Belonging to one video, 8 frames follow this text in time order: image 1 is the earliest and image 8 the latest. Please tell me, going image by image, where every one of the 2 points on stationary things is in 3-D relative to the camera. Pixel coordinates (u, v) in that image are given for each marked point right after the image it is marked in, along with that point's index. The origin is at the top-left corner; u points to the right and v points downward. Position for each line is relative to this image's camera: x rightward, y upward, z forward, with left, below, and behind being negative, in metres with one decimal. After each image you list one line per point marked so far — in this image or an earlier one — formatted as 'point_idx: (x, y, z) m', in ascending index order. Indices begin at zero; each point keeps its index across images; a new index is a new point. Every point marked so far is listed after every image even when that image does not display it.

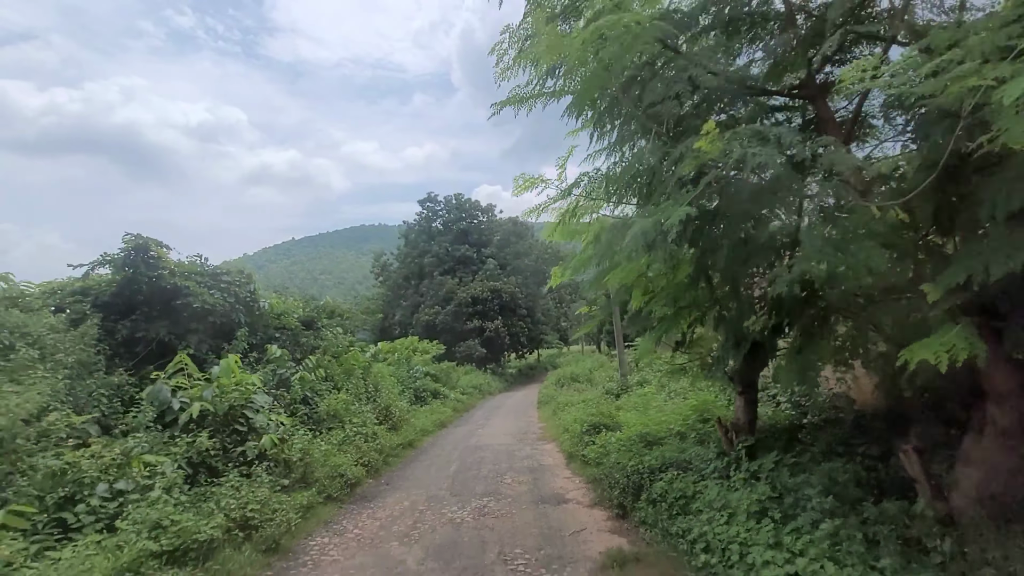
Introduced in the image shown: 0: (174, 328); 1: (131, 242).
0: (-7.4, -0.9, +10.4) m
1: (-8.2, +1.0, +10.3) m
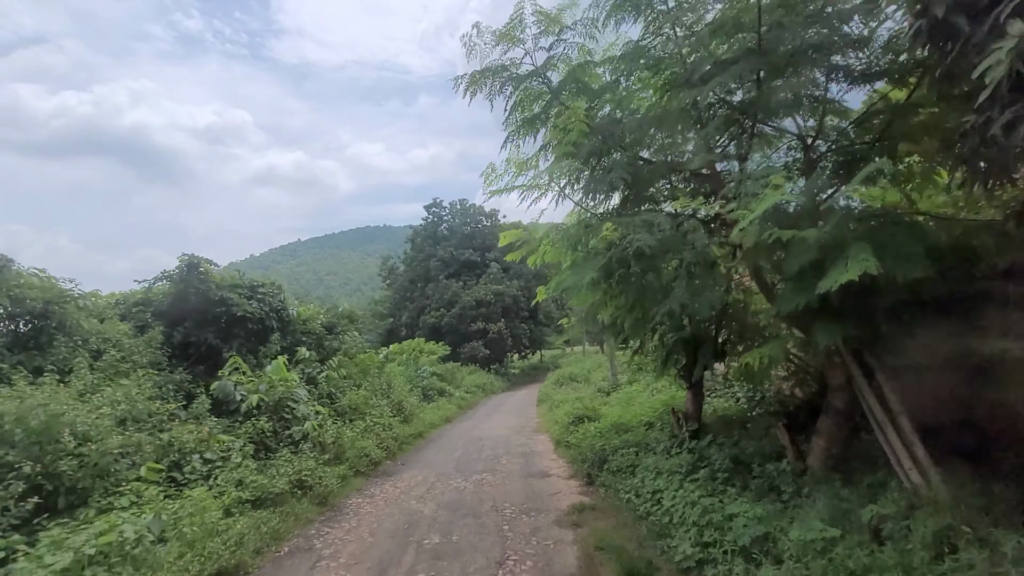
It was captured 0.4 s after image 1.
0: (-7.5, -1.1, +12.1) m
1: (-8.3, +0.7, +12.1) m
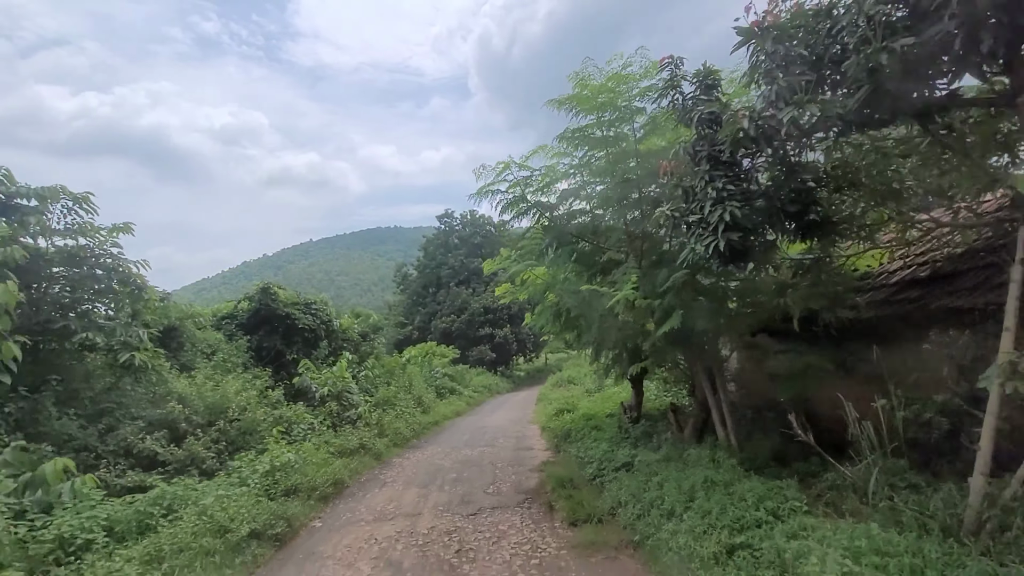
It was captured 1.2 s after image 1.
0: (-7.6, -1.7, +15.7) m
1: (-8.4, +0.1, +15.7) m
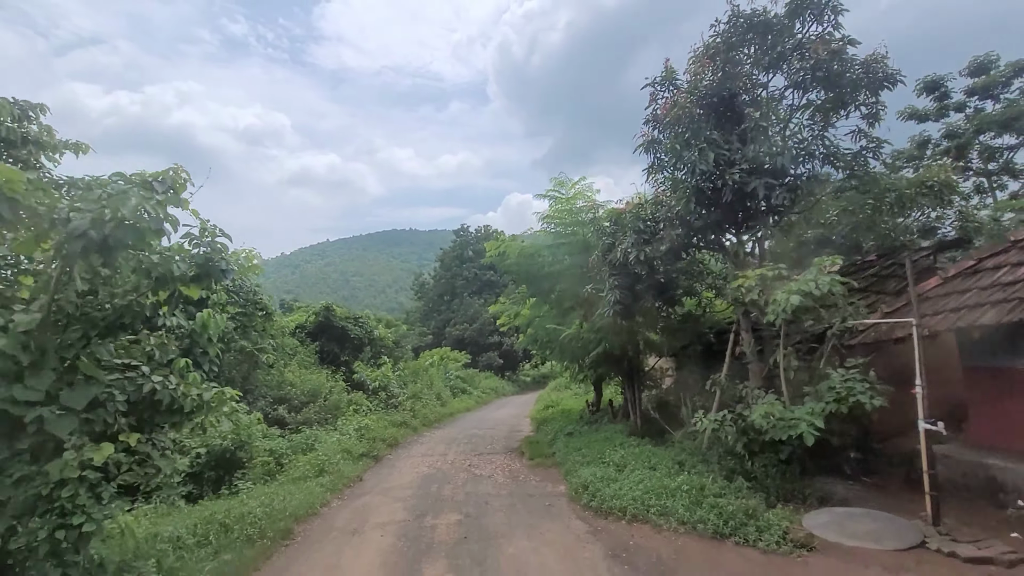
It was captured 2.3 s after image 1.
0: (-7.6, -2.5, +20.7) m
1: (-8.3, -0.7, +20.7) m
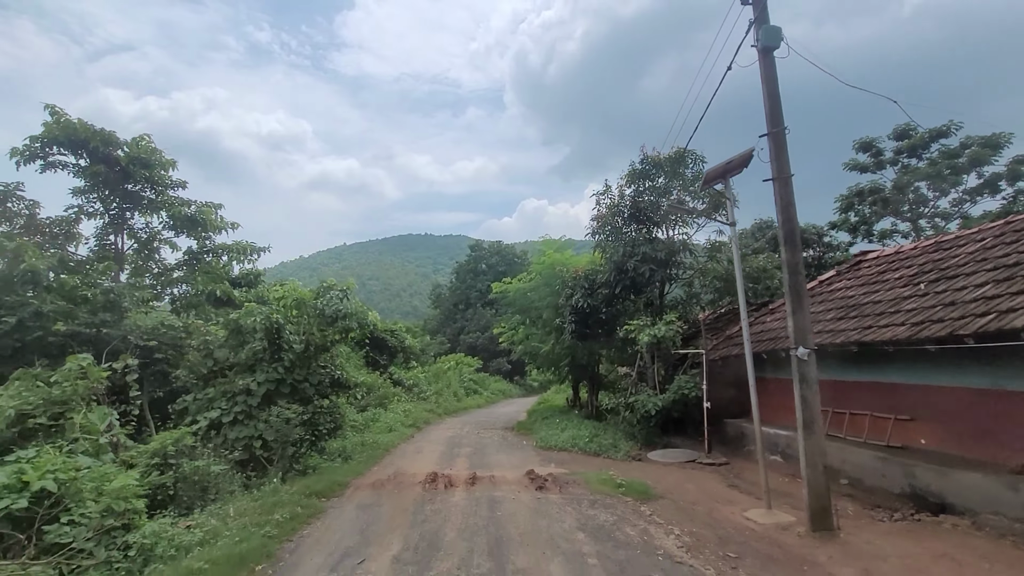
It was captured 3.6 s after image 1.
0: (-7.5, -3.6, +26.6) m
1: (-8.2, -1.7, +26.7) m
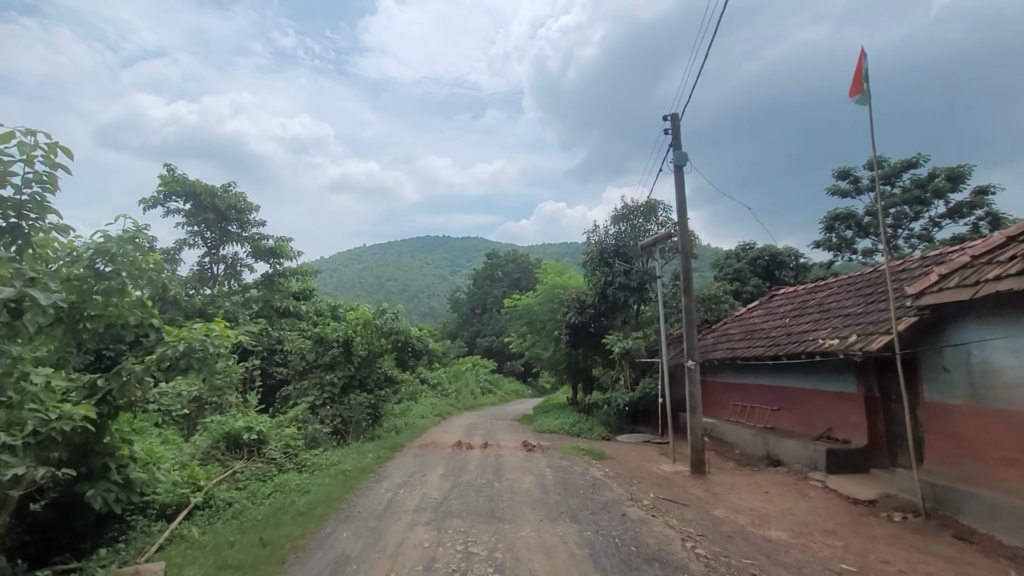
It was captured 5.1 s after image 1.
0: (-6.8, -4.3, +30.8) m
1: (-7.5, -2.5, +30.9) m
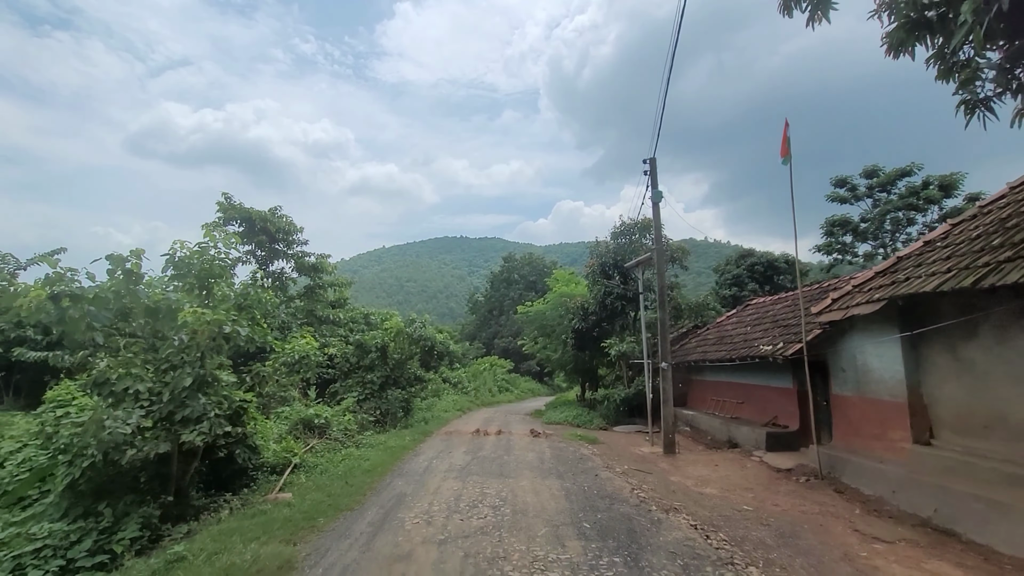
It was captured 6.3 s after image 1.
0: (-5.8, -4.8, +33.6) m
1: (-6.5, -2.9, +33.7) m
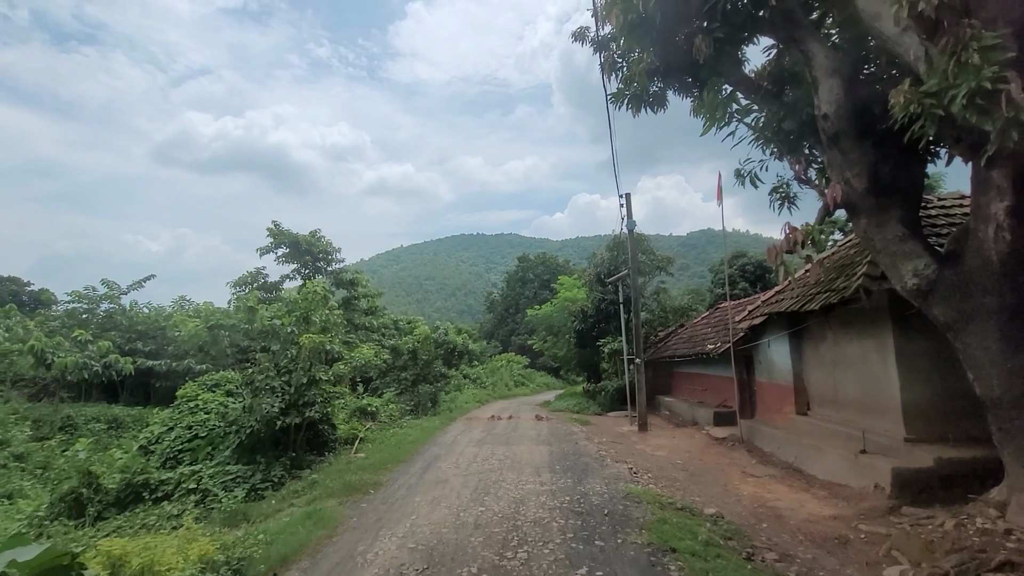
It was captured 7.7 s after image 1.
0: (-4.7, -5.2, +37.2) m
1: (-5.5, -3.4, +37.3) m
